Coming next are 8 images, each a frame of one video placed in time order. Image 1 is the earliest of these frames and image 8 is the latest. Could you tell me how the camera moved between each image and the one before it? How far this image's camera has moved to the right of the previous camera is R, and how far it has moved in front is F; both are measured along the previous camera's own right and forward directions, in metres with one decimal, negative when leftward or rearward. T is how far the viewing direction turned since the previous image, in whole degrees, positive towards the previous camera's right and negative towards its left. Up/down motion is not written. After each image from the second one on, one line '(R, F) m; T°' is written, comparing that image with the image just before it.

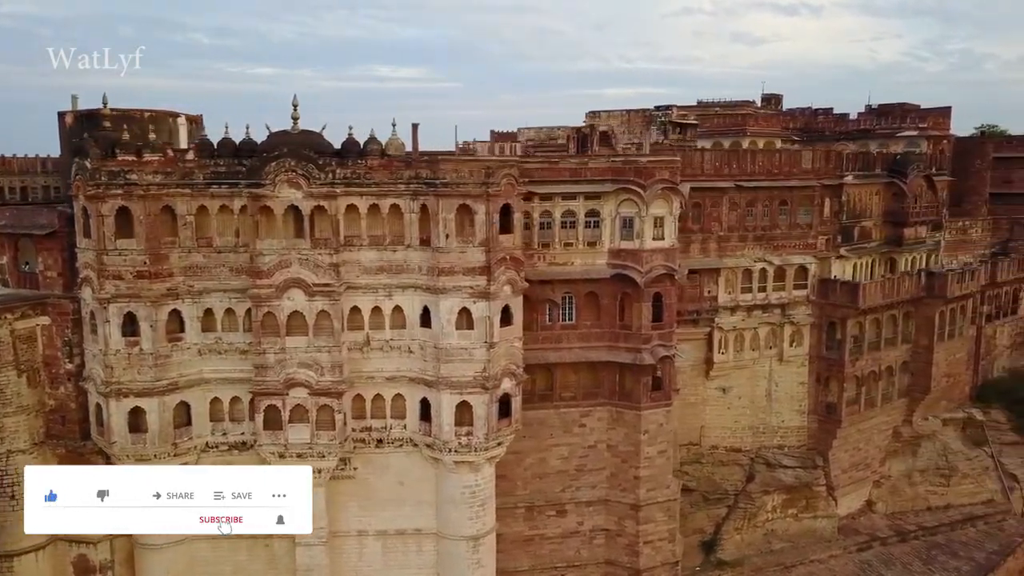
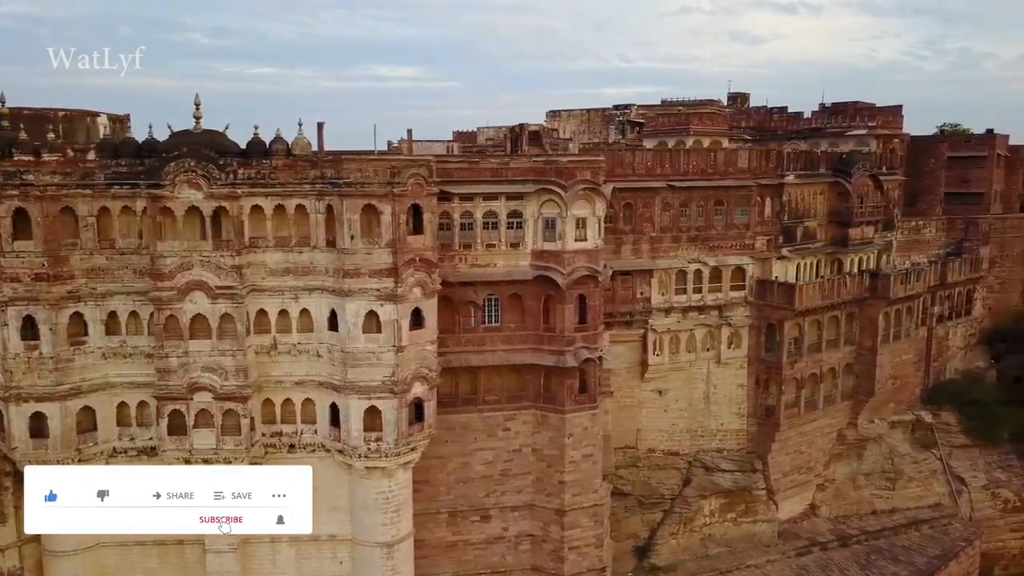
(+2.2, +0.4) m; 0°
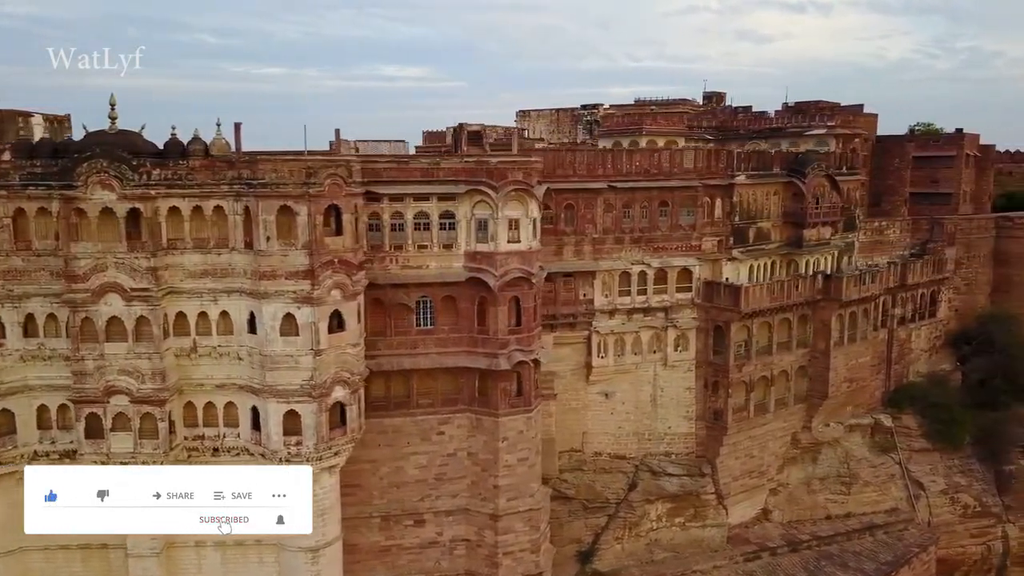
(+2.1, +0.3) m; -1°
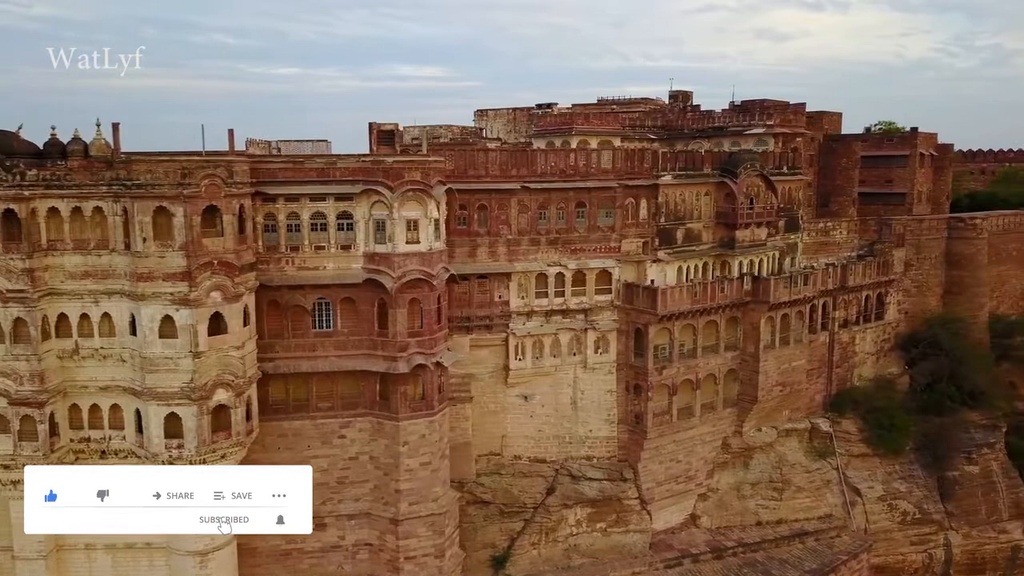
(+3.2, +0.3) m; -1°
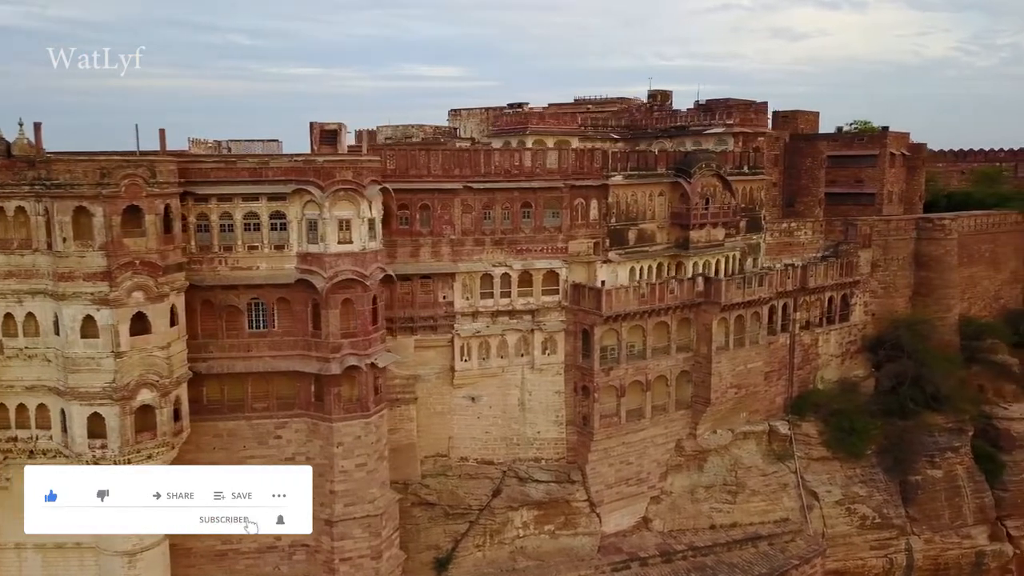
(+2.1, +0.2) m; -1°
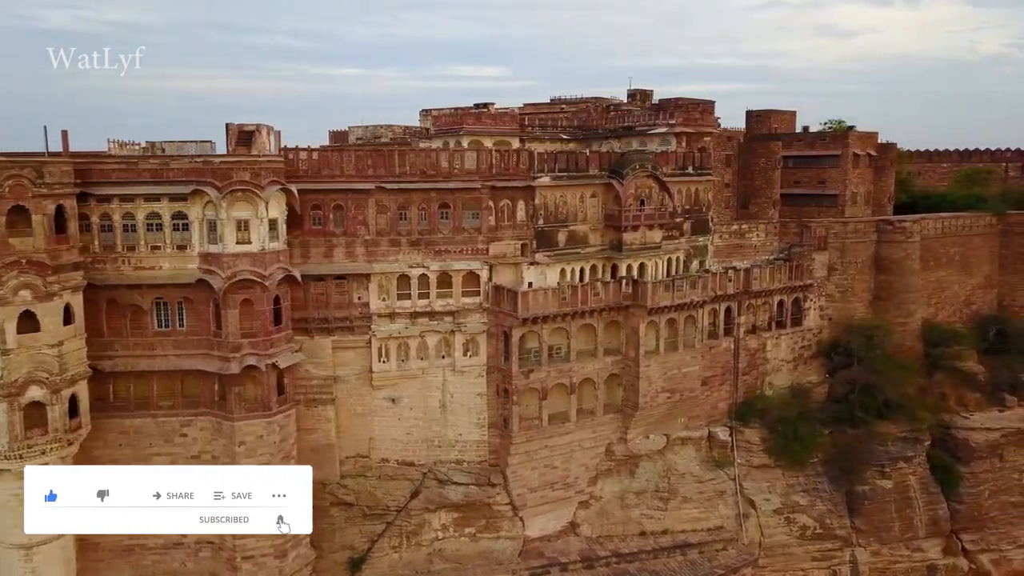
(+3.9, +0.3) m; -3°
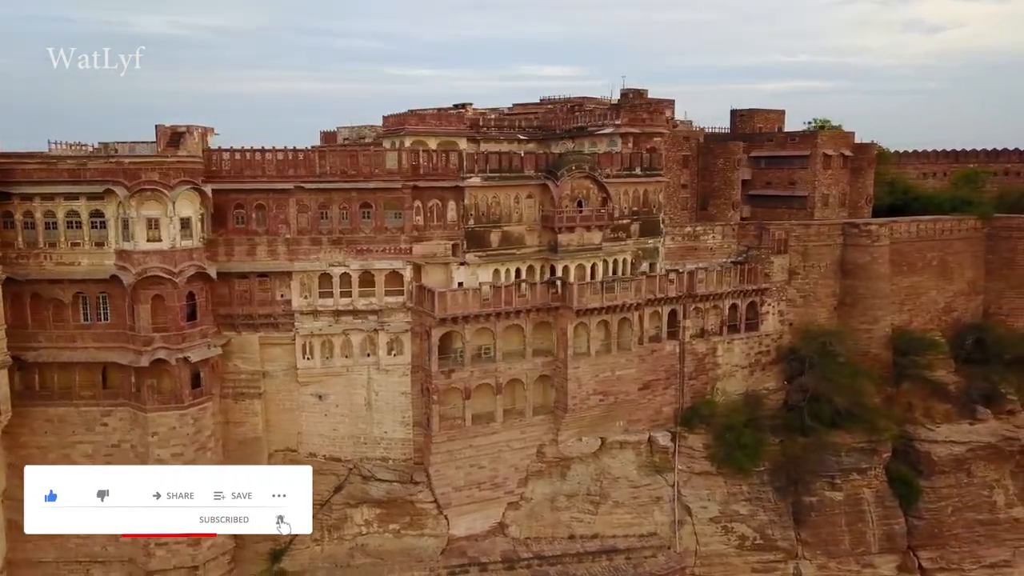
(+4.7, +0.1) m; -5°
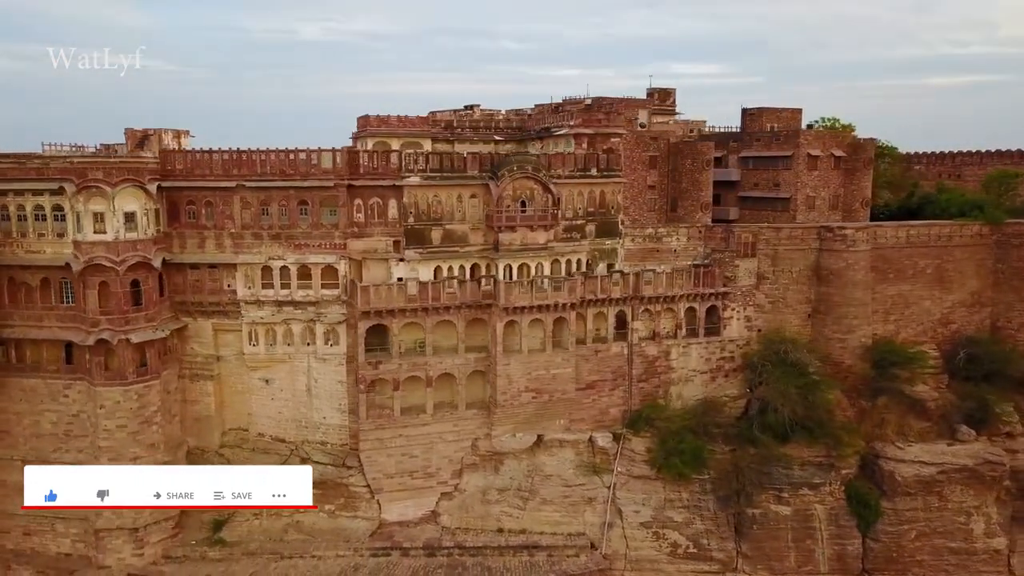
(+7.0, -0.1) m; -10°
